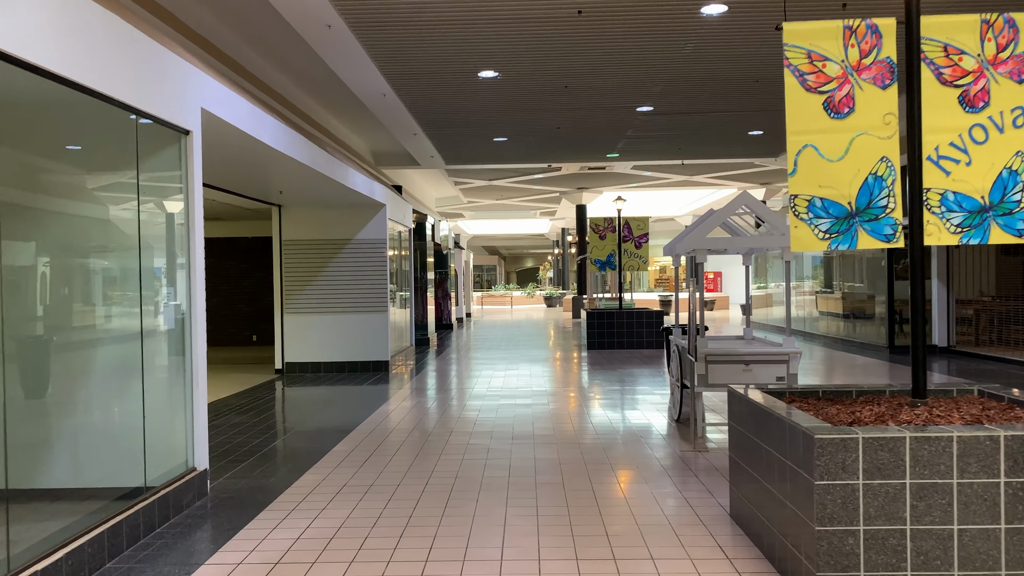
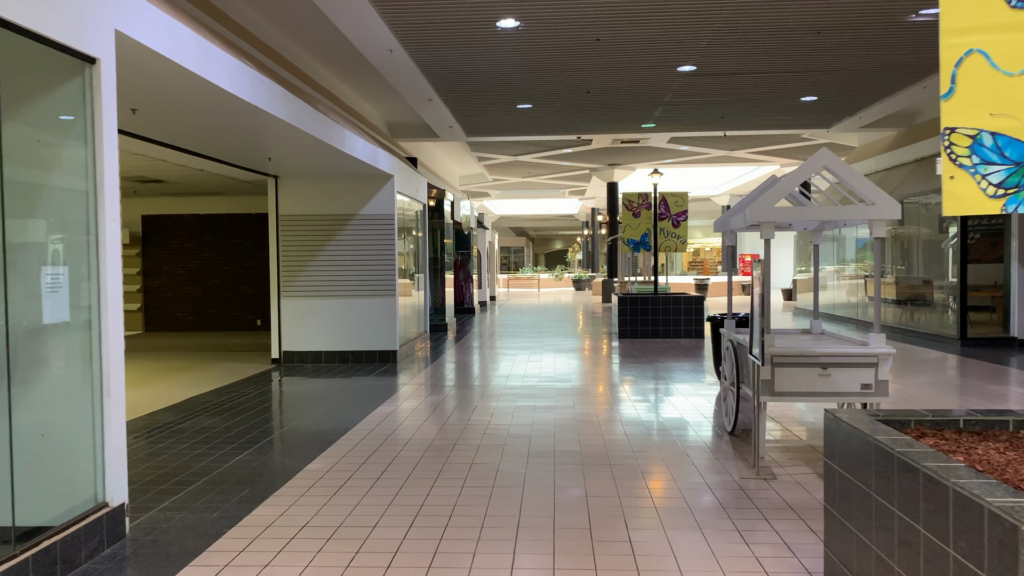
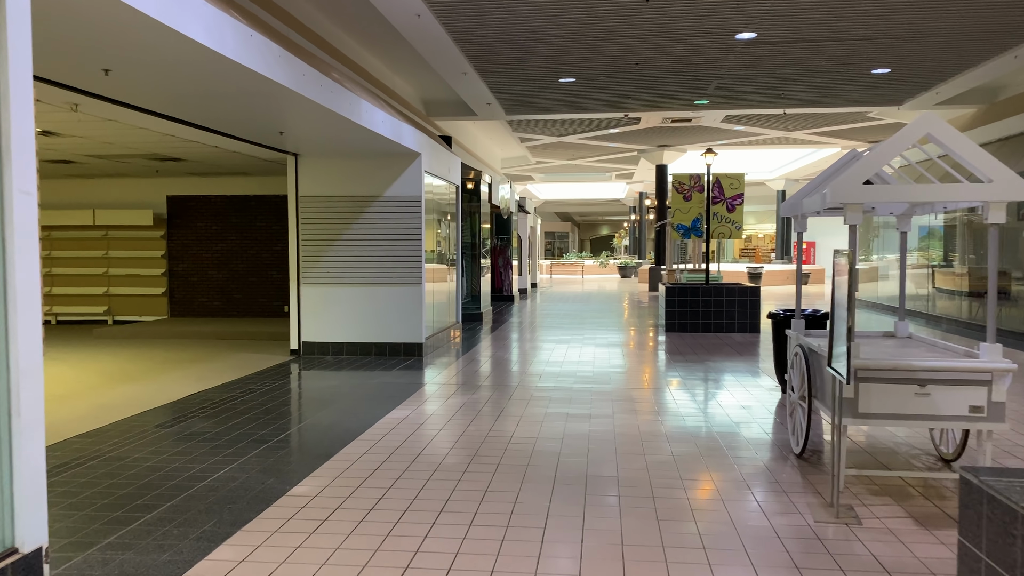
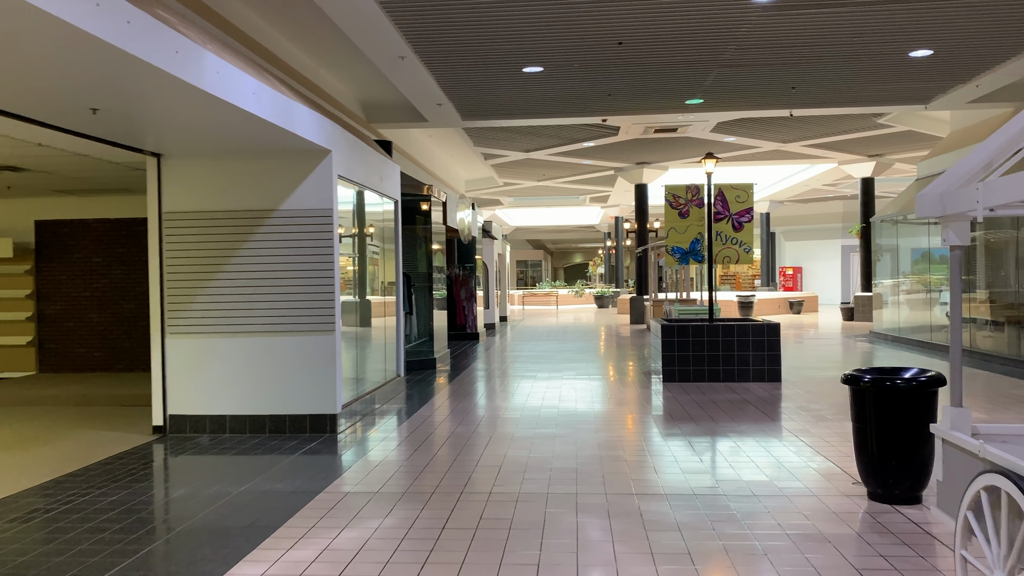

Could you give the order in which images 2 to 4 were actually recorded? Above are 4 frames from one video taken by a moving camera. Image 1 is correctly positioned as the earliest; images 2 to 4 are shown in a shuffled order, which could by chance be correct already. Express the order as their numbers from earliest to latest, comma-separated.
2, 3, 4
